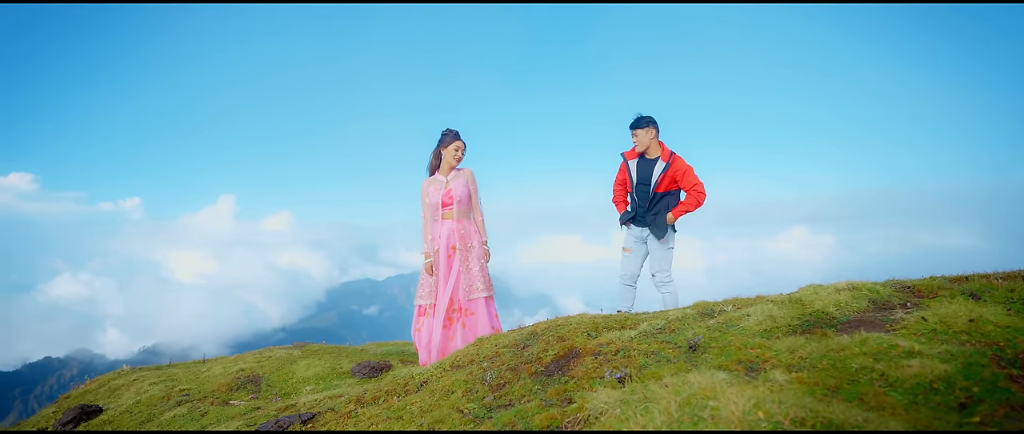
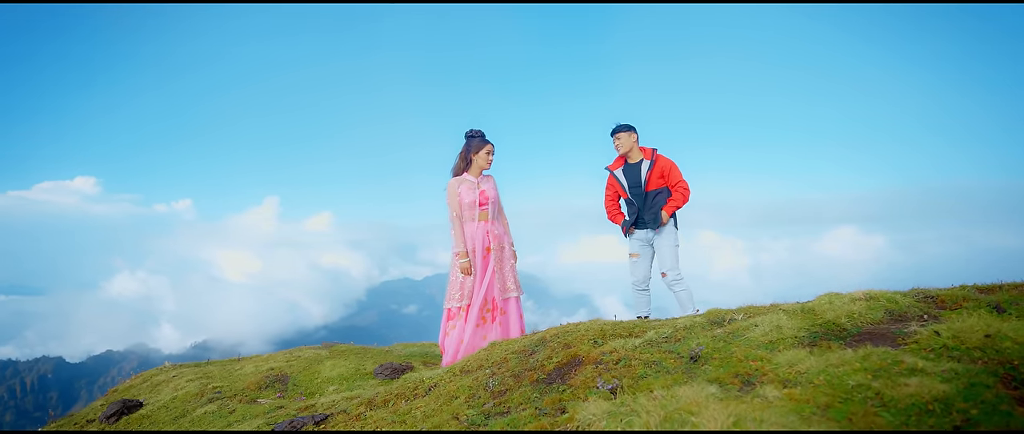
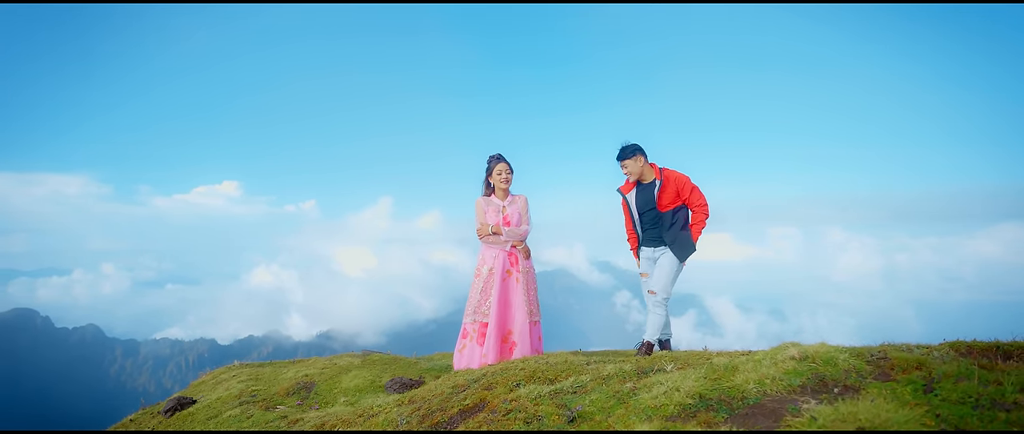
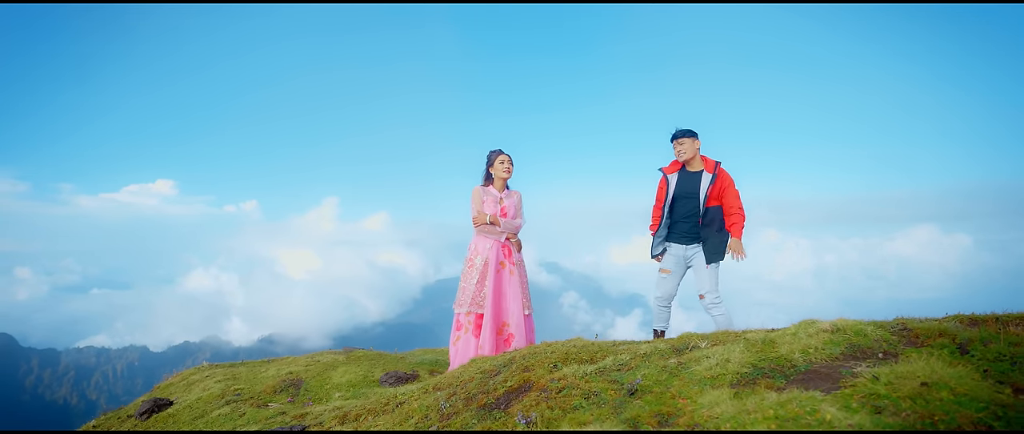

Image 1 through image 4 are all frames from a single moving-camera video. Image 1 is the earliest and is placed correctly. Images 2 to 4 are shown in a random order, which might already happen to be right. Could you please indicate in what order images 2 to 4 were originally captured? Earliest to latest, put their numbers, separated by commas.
2, 4, 3
